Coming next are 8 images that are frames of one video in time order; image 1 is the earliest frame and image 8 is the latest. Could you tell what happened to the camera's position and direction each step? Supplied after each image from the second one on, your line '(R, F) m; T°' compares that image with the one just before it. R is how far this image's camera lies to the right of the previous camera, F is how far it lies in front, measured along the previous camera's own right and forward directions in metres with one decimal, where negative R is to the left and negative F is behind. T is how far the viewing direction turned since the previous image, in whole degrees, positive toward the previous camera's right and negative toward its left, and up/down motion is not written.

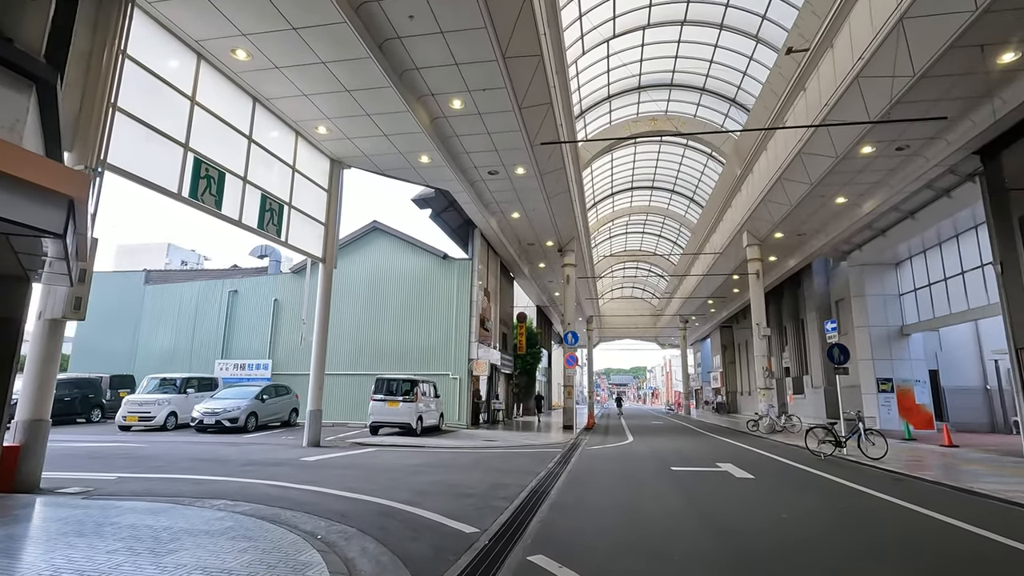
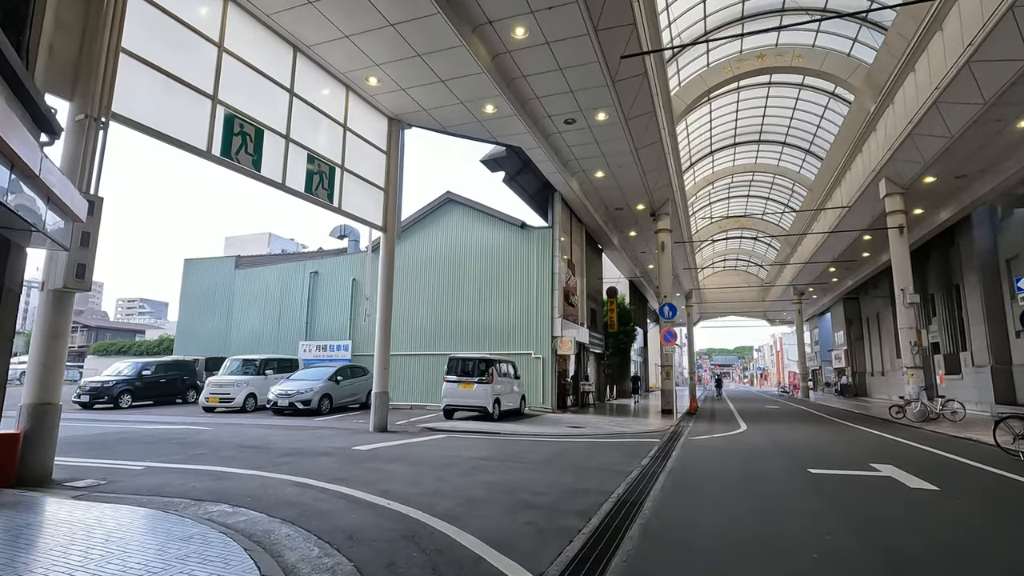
(+0.2, +1.8) m; -10°
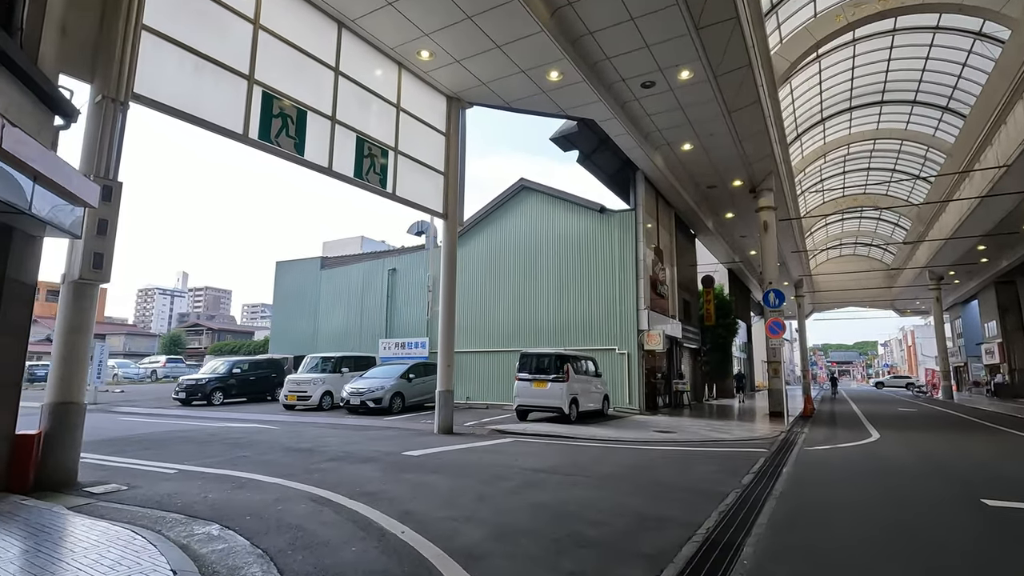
(+0.4, +1.2) m; -10°
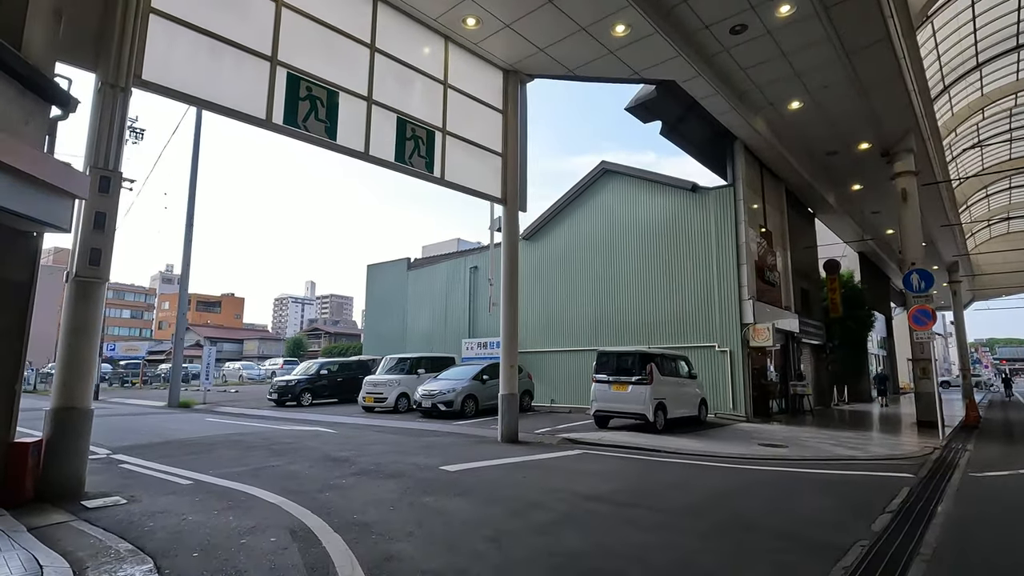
(+0.7, +1.3) m; -11°
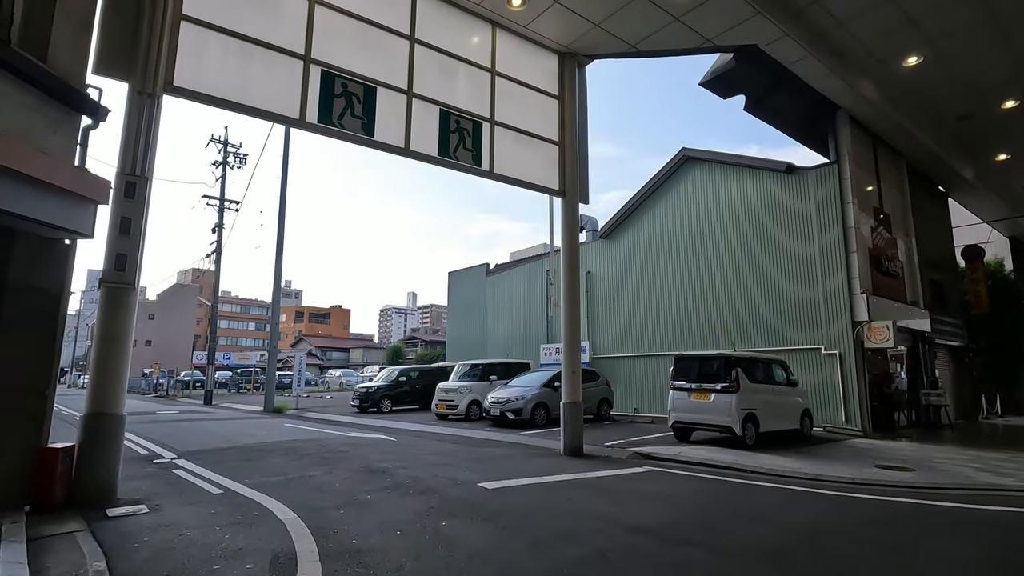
(+0.6, +0.8) m; -10°
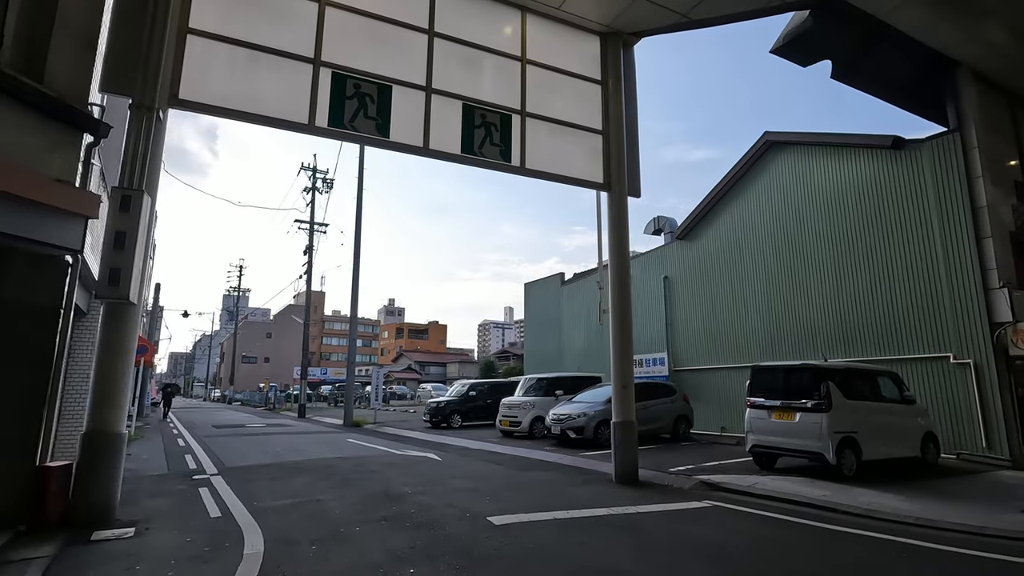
(+0.9, +0.9) m; -10°
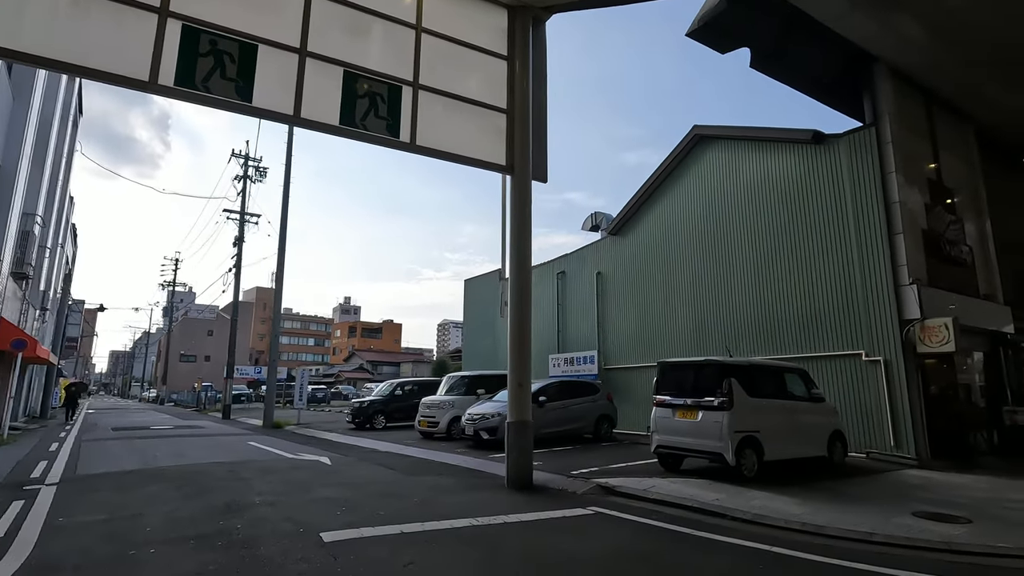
(+1.0, +0.6) m; +4°
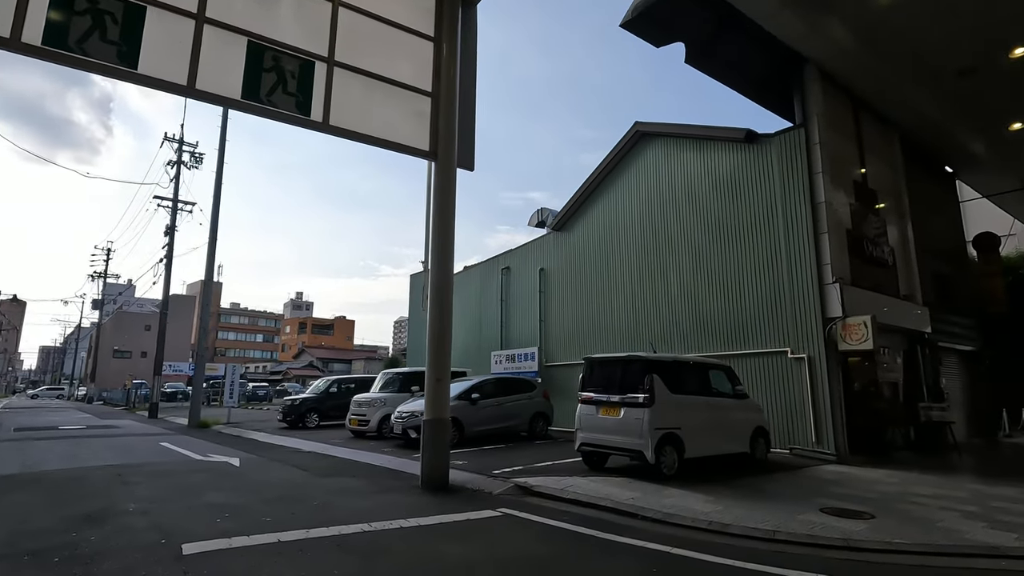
(+0.5, +0.3) m; +4°
